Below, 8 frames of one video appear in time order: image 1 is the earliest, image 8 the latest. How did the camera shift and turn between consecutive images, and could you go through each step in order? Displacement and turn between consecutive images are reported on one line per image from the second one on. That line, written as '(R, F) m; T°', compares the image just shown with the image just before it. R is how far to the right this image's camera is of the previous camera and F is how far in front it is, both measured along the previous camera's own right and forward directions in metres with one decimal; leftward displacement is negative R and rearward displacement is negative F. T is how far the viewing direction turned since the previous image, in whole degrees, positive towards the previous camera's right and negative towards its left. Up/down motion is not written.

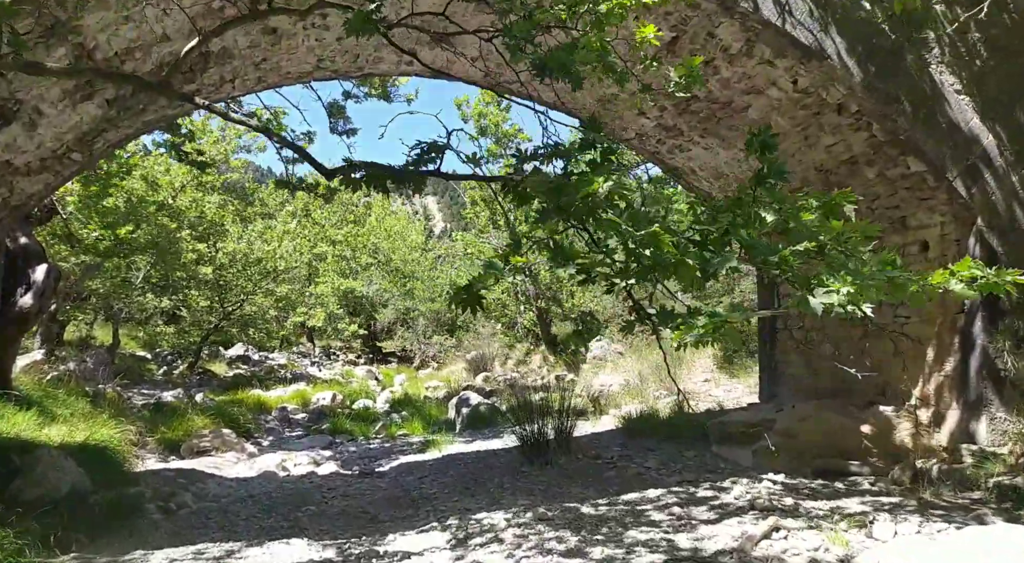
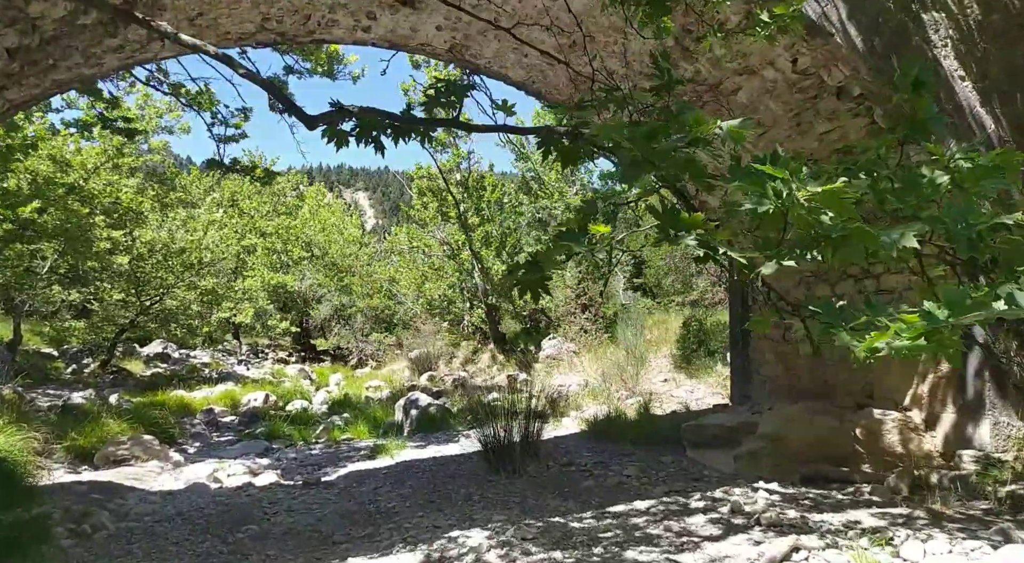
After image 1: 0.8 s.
(-0.3, +0.4) m; +6°
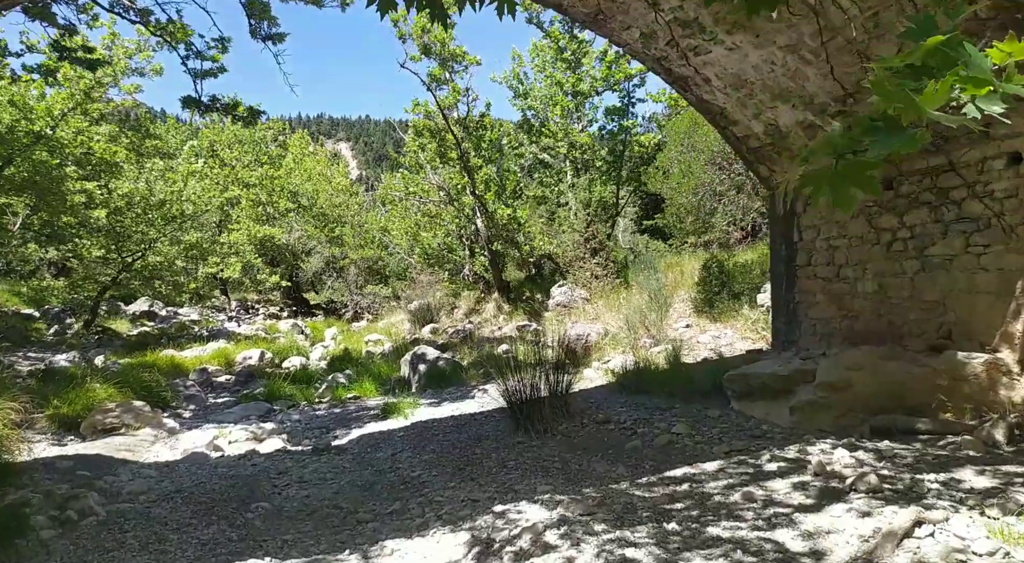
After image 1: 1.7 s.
(-0.3, +0.6) m; +1°
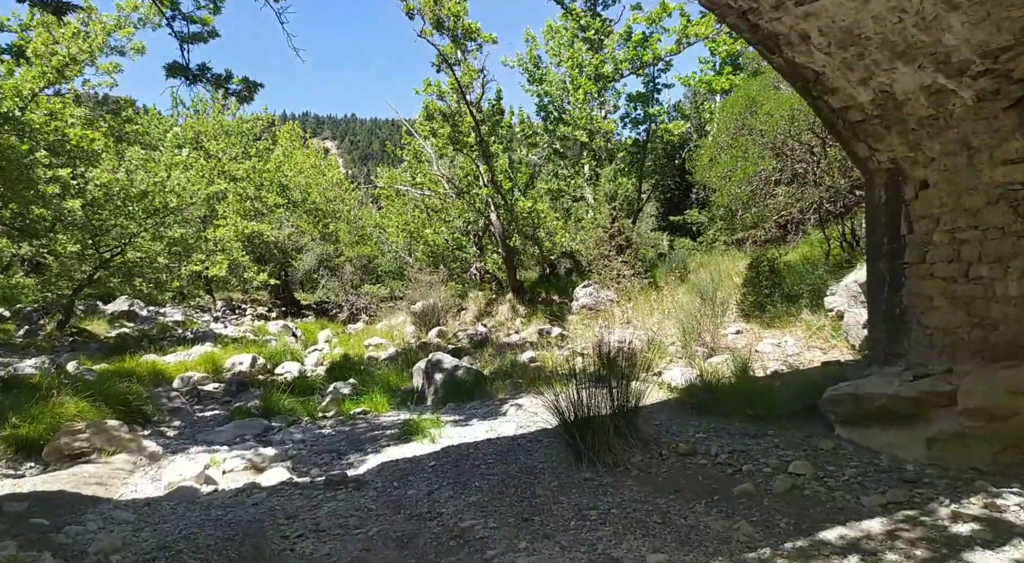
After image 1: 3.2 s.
(-0.5, +0.9) m; +1°
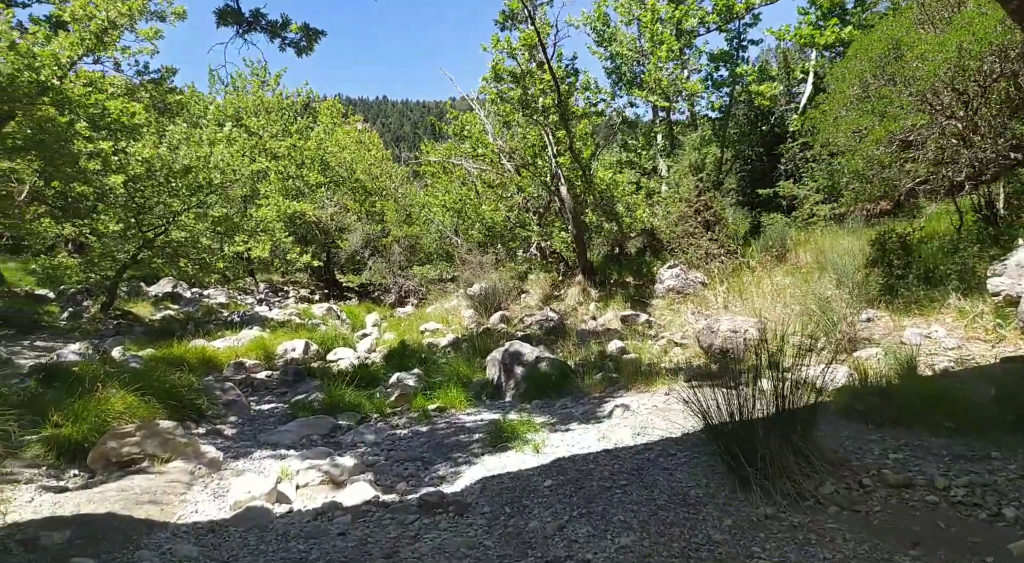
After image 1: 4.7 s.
(-0.6, +0.8) m; -3°
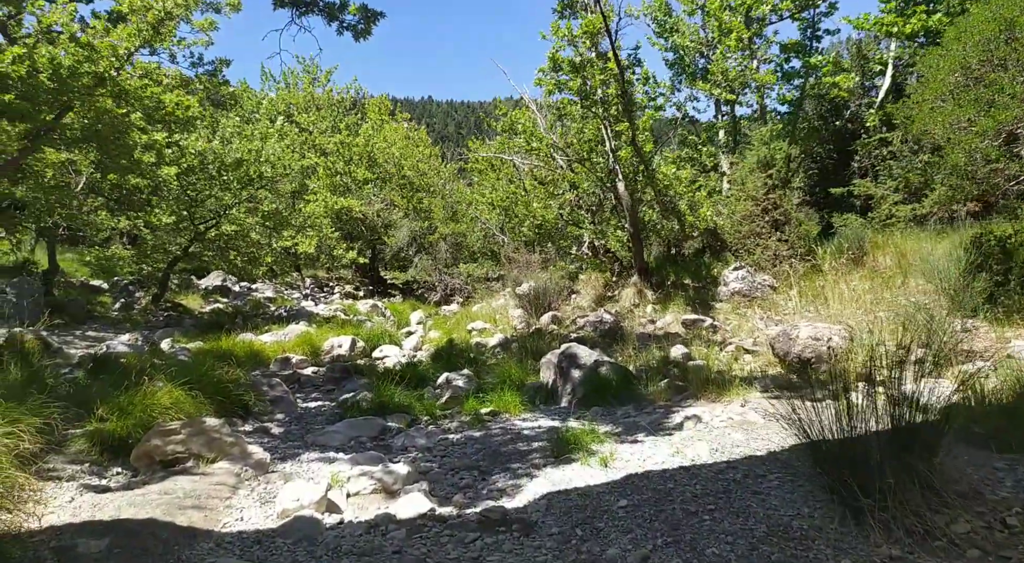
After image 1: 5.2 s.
(-0.2, +0.3) m; -4°
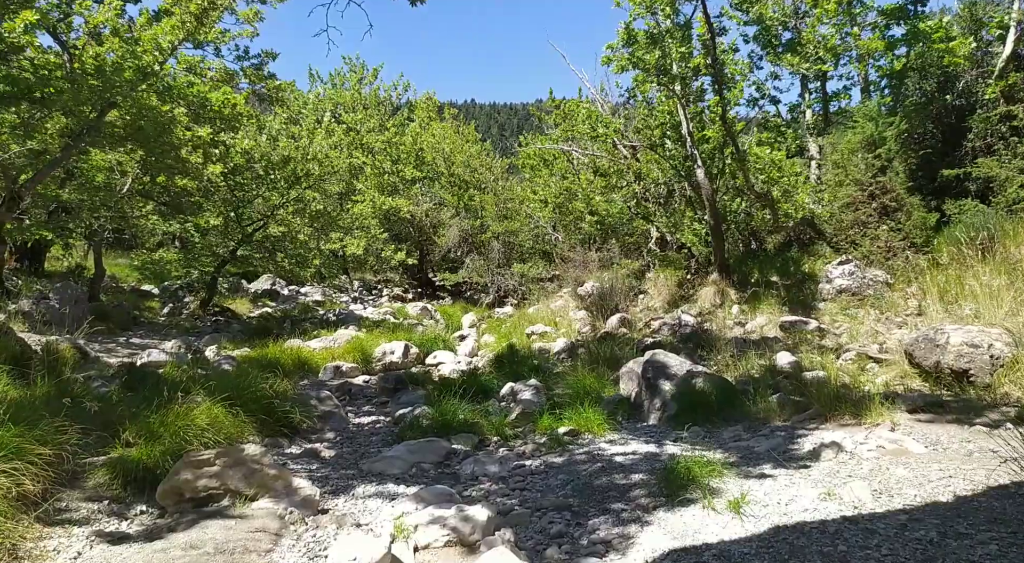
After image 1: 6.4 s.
(-0.3, +0.8) m; -4°
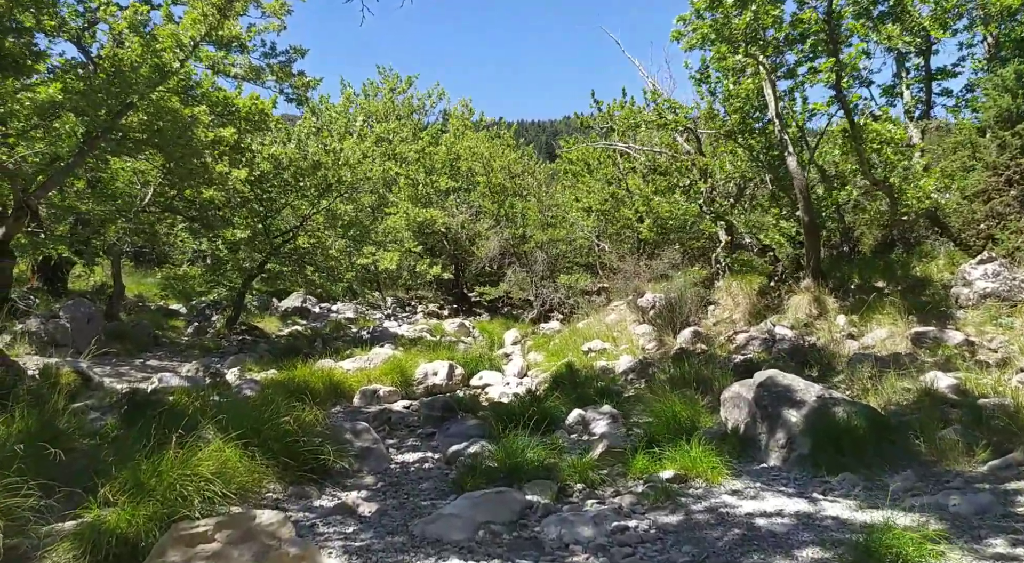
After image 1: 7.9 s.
(-0.3, +1.0) m; -3°
